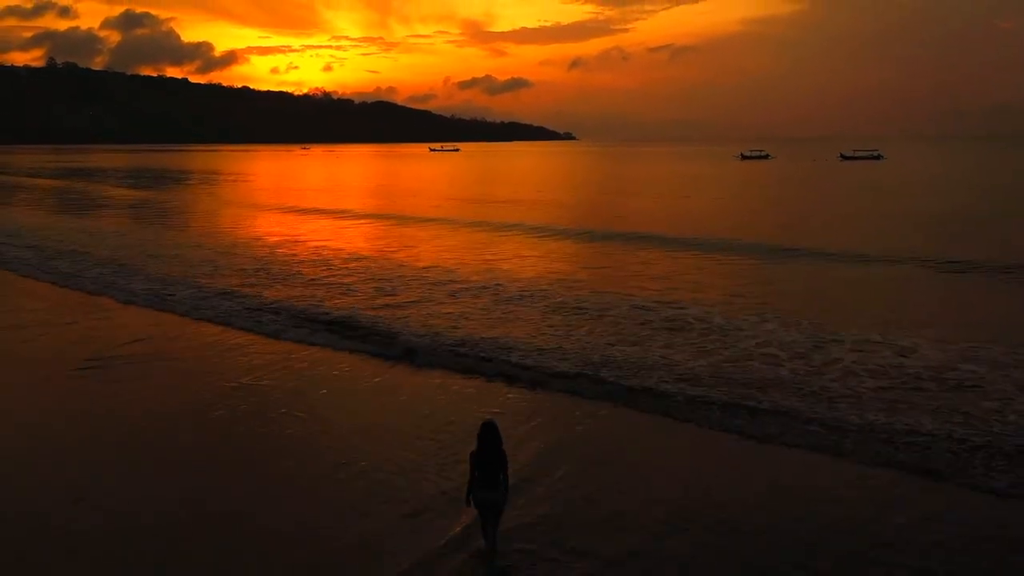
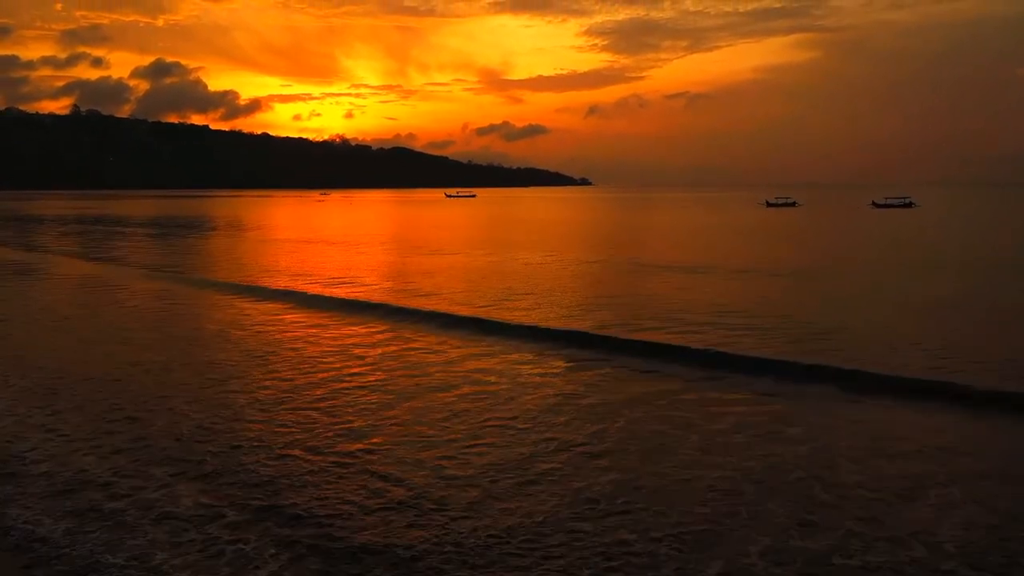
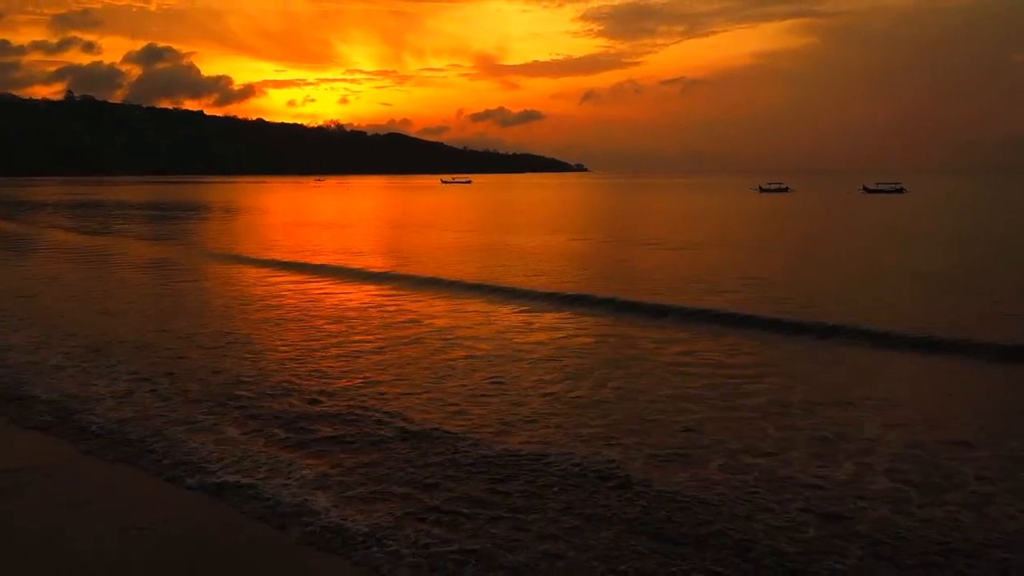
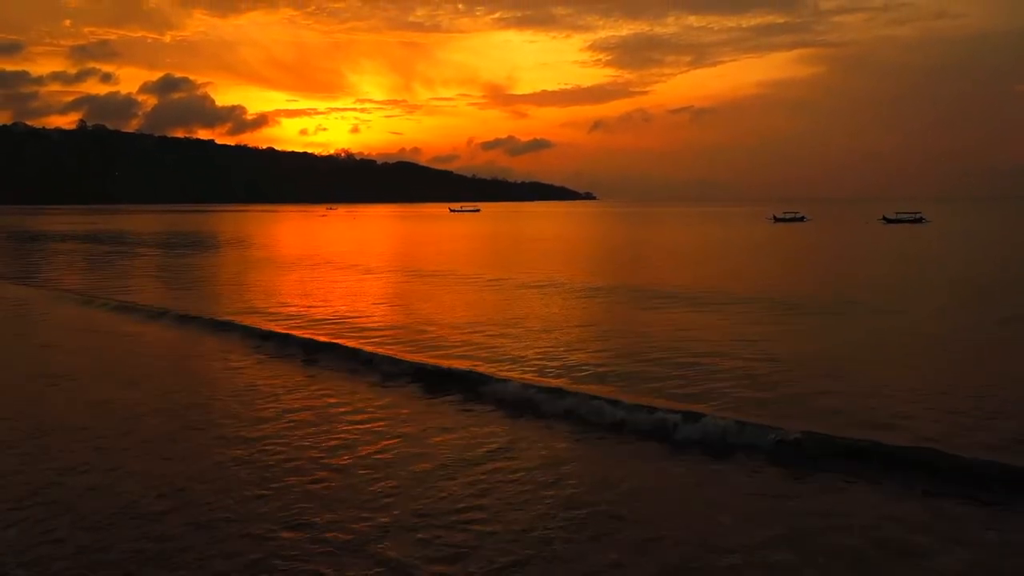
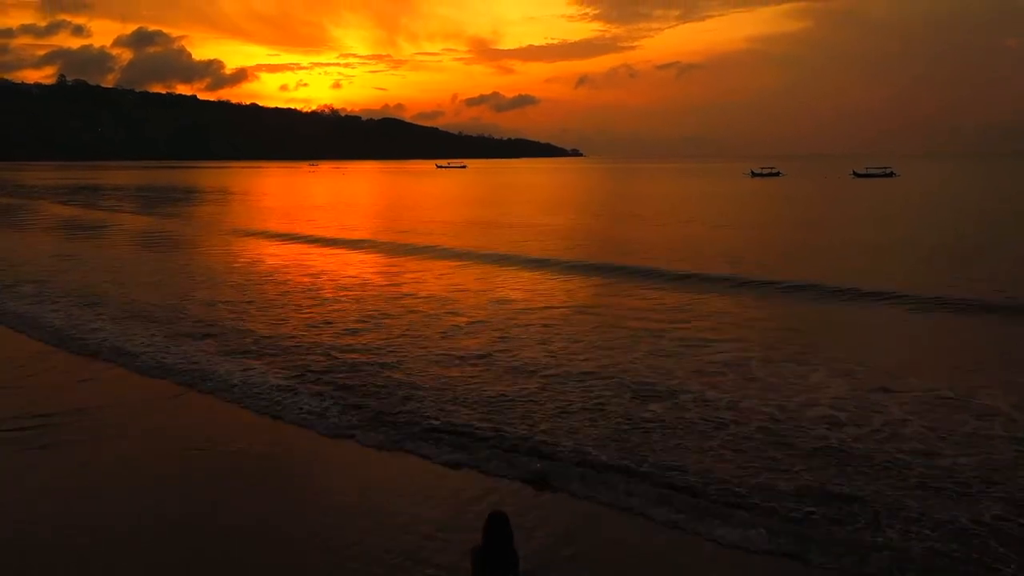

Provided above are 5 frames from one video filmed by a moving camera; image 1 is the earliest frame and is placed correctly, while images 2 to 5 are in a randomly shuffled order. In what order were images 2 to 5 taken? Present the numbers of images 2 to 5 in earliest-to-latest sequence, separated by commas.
5, 3, 2, 4
